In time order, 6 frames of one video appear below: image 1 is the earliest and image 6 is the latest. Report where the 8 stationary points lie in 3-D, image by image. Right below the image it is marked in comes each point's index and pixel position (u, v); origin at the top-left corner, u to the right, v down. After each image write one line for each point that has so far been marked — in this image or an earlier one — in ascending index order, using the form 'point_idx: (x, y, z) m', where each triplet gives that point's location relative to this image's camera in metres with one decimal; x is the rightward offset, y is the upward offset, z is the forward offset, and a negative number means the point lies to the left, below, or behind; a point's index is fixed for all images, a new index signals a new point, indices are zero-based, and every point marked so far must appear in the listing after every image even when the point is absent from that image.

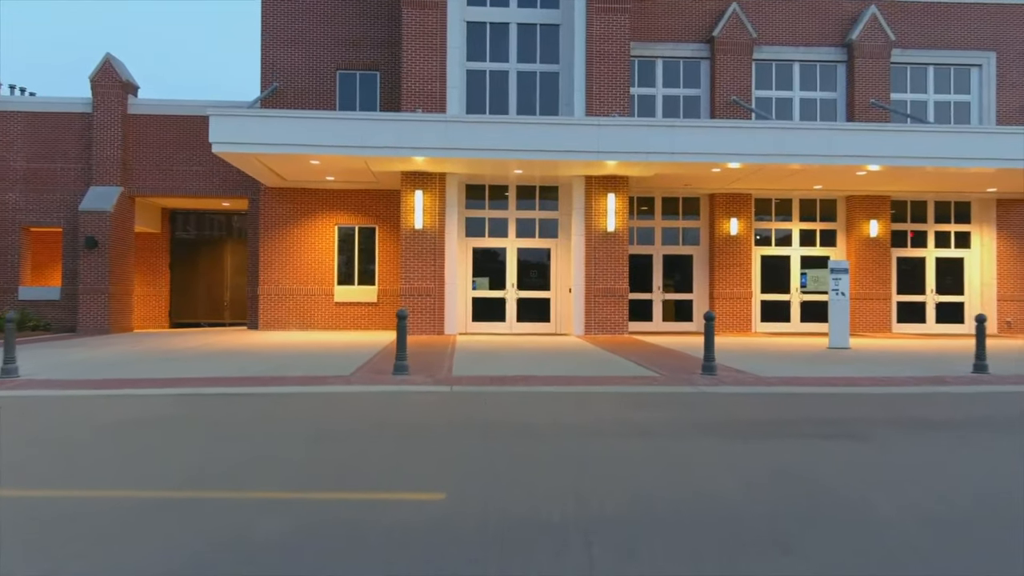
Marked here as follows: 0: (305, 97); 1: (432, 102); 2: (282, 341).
0: (-5.2, +4.7, +19.8) m
1: (-1.8, +4.1, +17.5) m
2: (-4.9, -1.1, +16.8) m
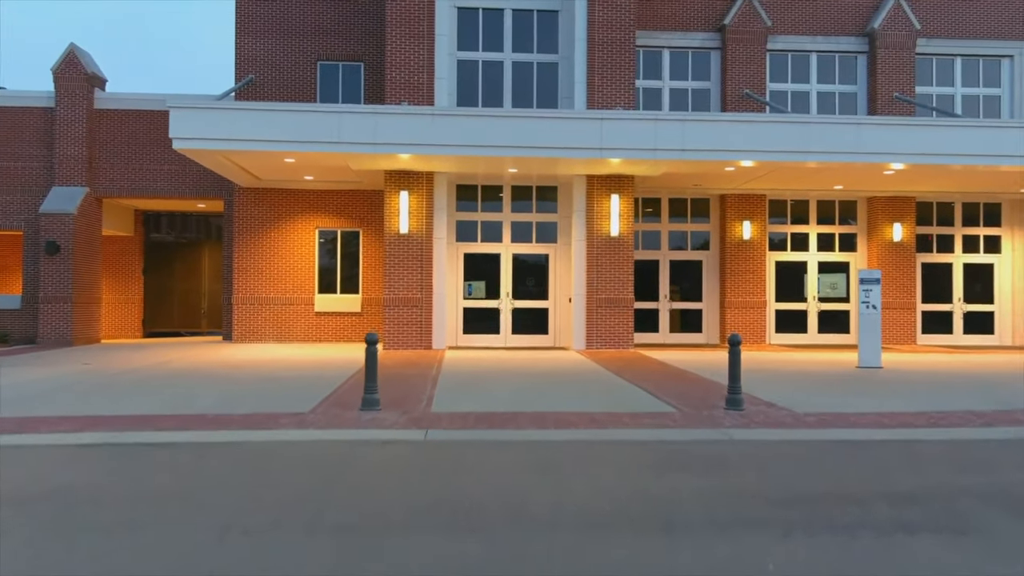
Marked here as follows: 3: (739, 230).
0: (-5.3, +4.5, +18.3) m
1: (-1.9, +3.9, +16.0) m
2: (-5.0, -1.3, +15.3) m
3: (+5.4, +1.4, +18.7) m
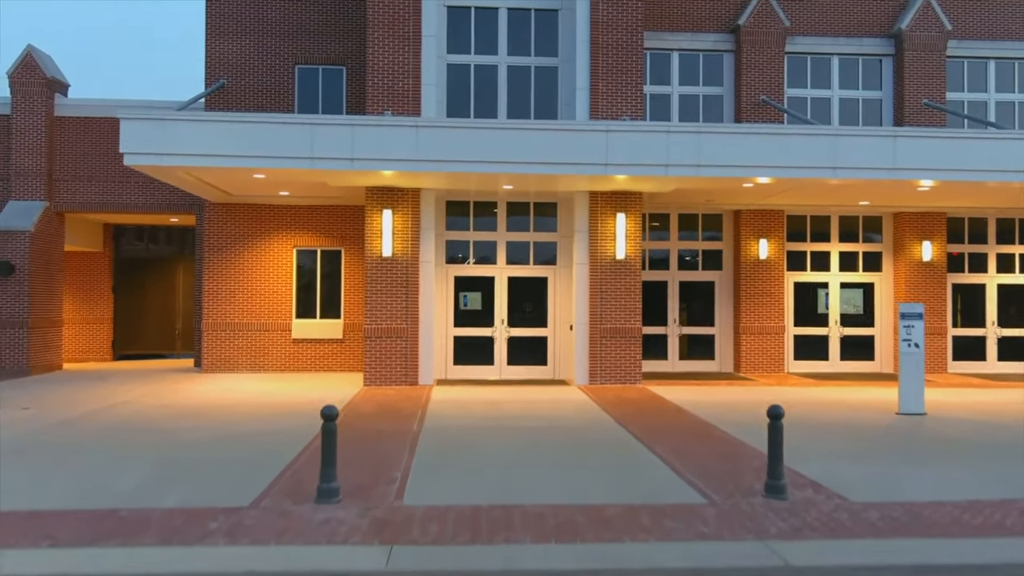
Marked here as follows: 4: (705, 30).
0: (-5.4, +4.0, +16.8) m
1: (-2.0, +3.4, +14.4) m
2: (-5.1, -1.8, +13.7) m
3: (+5.3, +0.8, +17.1) m
4: (+4.3, +5.7, +17.5) m
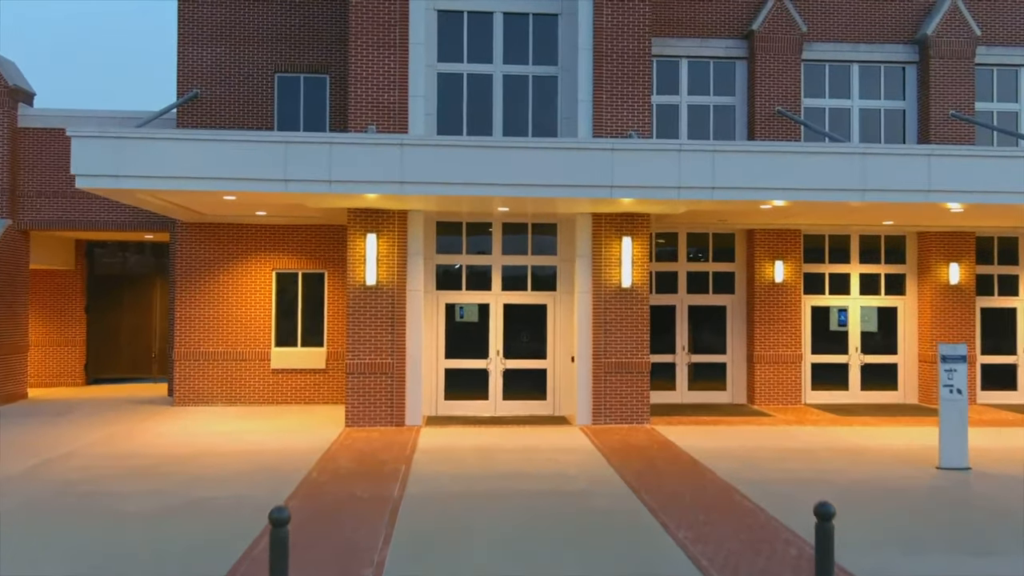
0: (-5.5, +3.5, +15.6) m
1: (-2.0, +2.9, +13.2) m
2: (-5.1, -2.4, +12.5) m
3: (+5.2, +0.3, +15.9) m
4: (+4.2, +5.2, +16.3) m
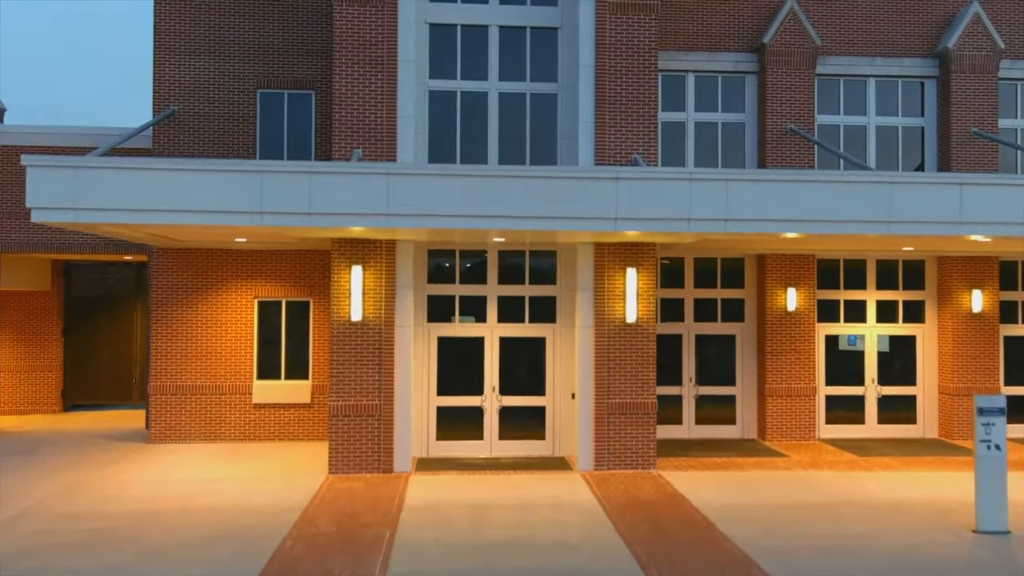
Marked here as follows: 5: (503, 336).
0: (-5.5, +2.9, +14.6) m
1: (-2.1, +2.3, +12.3) m
2: (-5.2, -2.9, +11.6) m
3: (+5.1, -0.2, +15.0) m
4: (+4.1, +4.7, +15.4) m
5: (-0.2, -0.8, +13.4) m
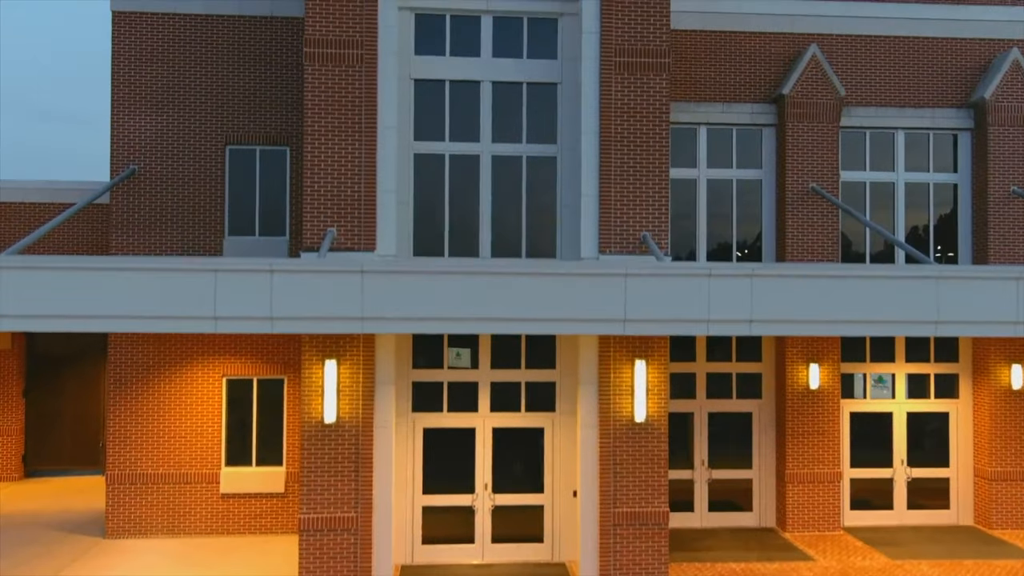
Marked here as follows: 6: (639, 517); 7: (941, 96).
0: (-5.6, +1.6, +13.3) m
1: (-2.2, +1.0, +10.9) m
2: (-5.3, -4.2, +10.2) m
3: (+5.0, -1.5, +13.7) m
4: (+4.0, +3.3, +14.0) m
5: (-0.2, -2.1, +12.0) m
6: (+1.8, -3.2, +10.9) m
7: (+7.7, +3.5, +14.2) m
